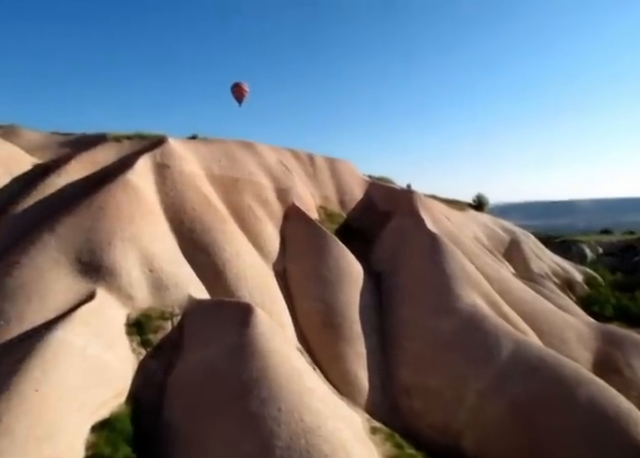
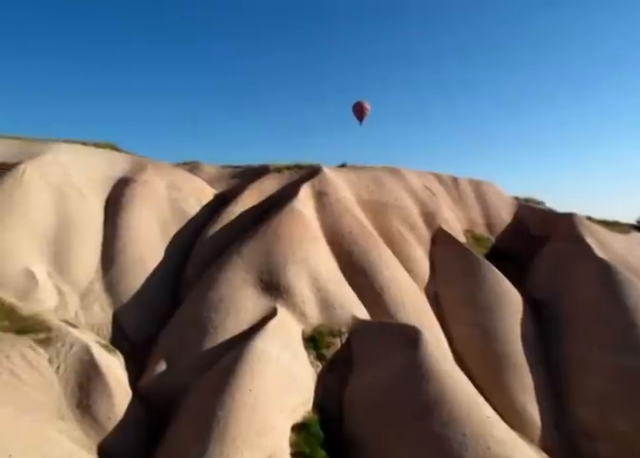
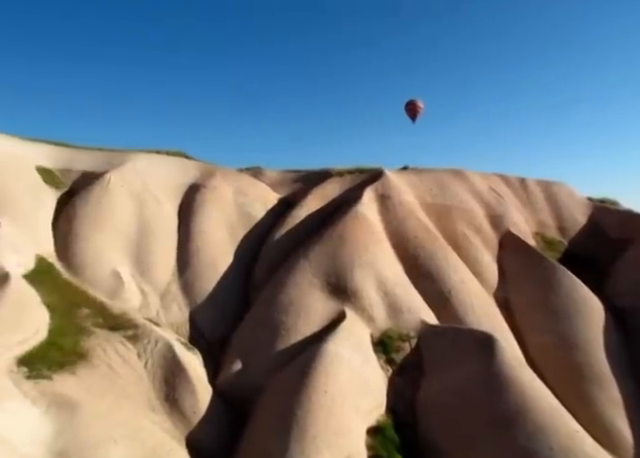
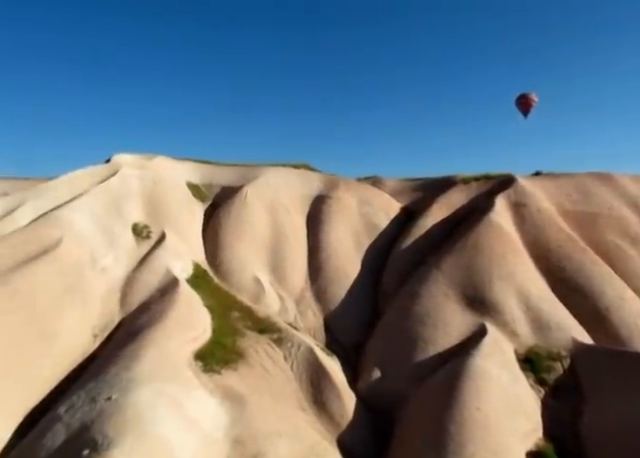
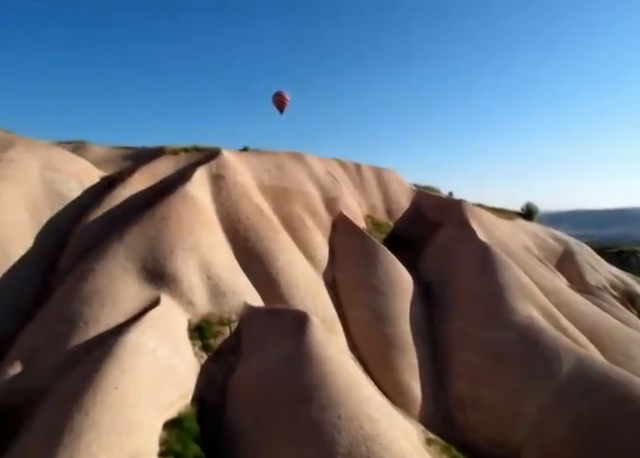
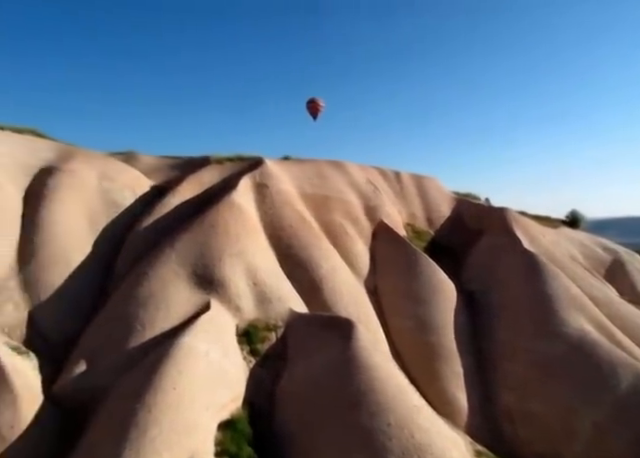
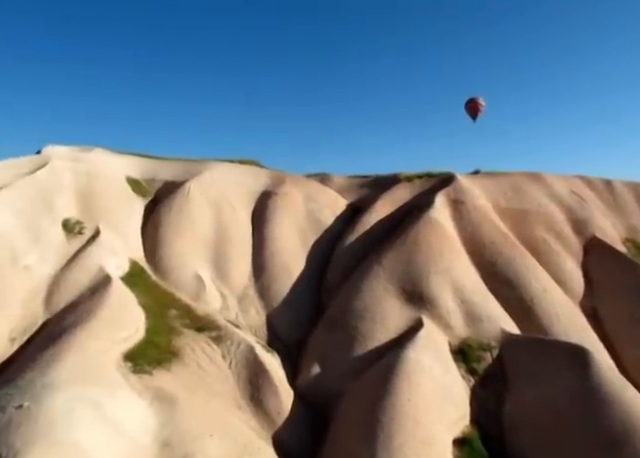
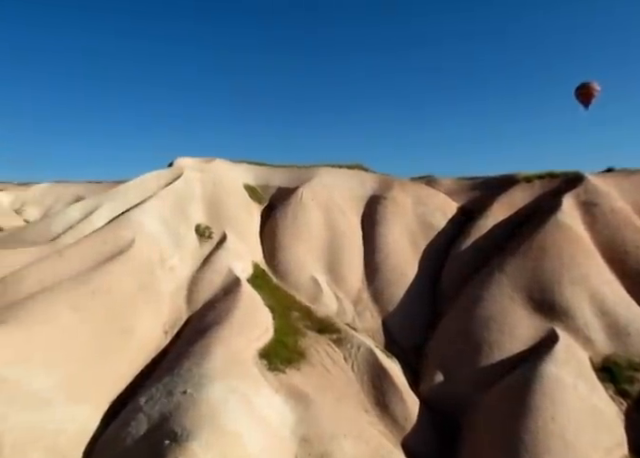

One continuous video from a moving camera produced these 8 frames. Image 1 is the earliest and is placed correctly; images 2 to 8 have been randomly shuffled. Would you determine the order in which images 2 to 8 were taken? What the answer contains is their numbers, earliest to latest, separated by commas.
5, 6, 2, 3, 7, 4, 8
